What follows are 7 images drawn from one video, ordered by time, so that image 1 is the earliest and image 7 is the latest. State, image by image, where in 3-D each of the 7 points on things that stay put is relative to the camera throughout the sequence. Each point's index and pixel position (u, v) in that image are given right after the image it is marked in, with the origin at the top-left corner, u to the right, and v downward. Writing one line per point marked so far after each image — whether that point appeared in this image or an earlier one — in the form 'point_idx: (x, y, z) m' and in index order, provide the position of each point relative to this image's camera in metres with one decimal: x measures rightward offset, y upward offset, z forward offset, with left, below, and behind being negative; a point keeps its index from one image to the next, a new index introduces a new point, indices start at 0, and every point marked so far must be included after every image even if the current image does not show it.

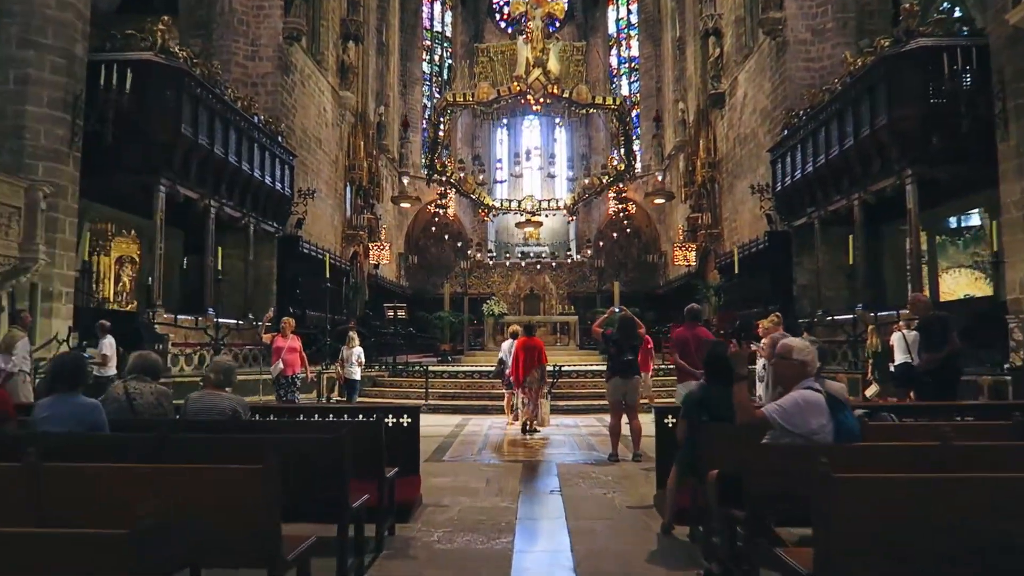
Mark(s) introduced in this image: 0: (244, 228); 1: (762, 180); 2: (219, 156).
0: (-6.0, +1.3, +16.1) m
1: (+6.4, +2.8, +18.4) m
2: (-5.5, +2.5, +13.5) m
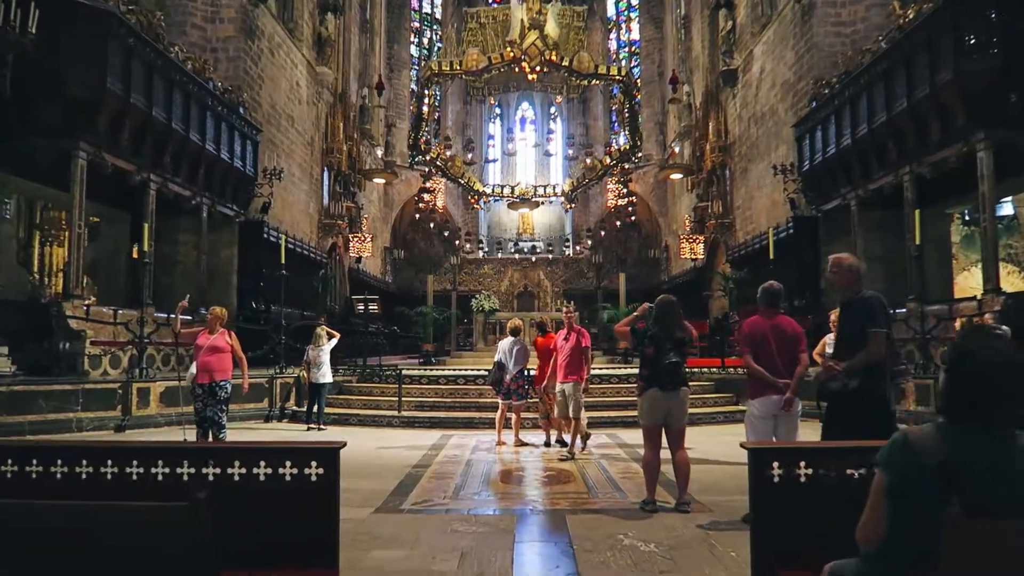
0: (-6.1, +1.5, +14.0) m
1: (+6.2, +2.9, +16.5) m
2: (-5.6, +2.7, +11.5) m
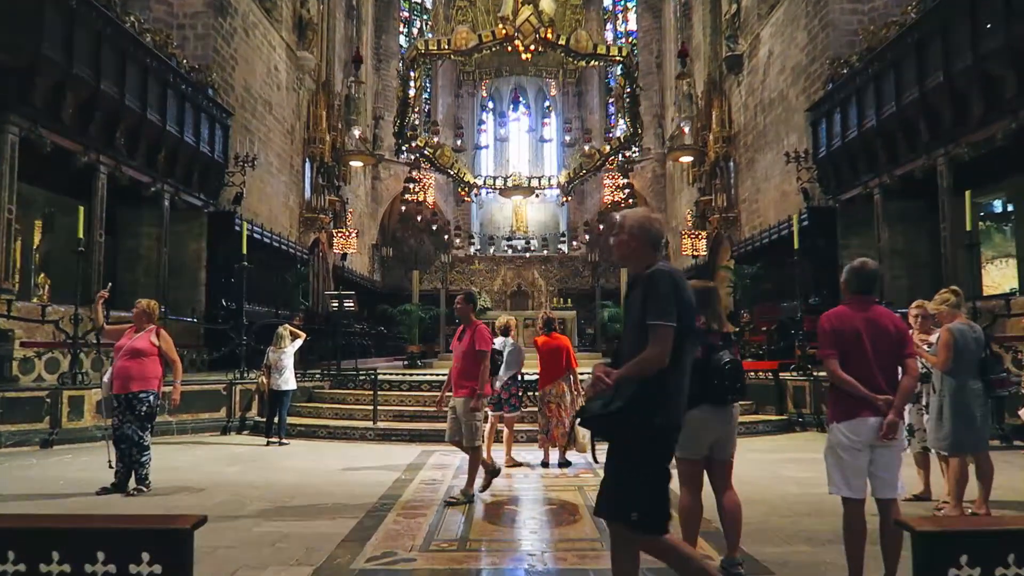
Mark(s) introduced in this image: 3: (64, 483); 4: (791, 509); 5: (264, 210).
0: (-6.3, +1.6, +12.8) m
1: (+6.1, +3.0, +15.4) m
2: (-5.7, +2.8, +10.3) m
3: (-3.6, -1.6, +5.8) m
4: (+1.7, -1.4, +4.5) m
5: (-5.8, +1.8, +16.8) m
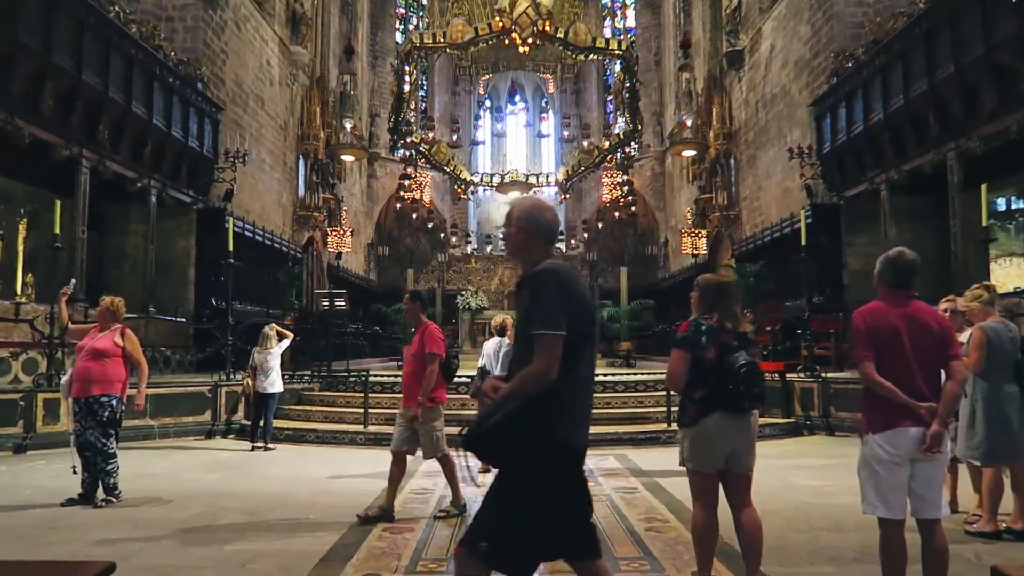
0: (-6.3, +1.6, +12.4) m
1: (+6.0, +3.0, +15.0) m
2: (-5.8, +2.8, +9.9) m
3: (-3.6, -1.5, +5.4) m
4: (+1.7, -1.4, +4.2) m
5: (-5.8, +1.8, +16.5) m
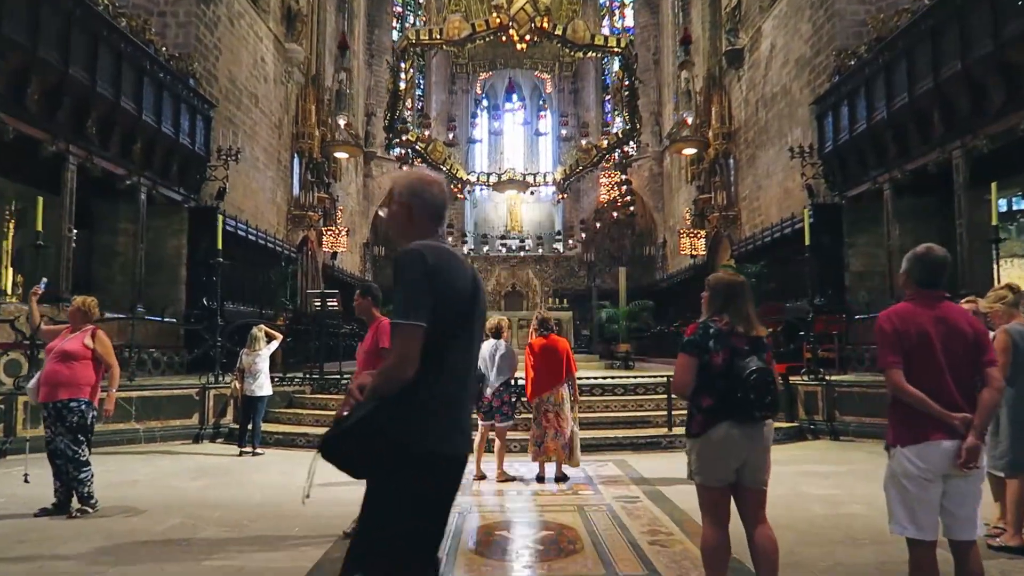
0: (-6.4, +1.6, +12.2) m
1: (+6.0, +3.0, +14.9) m
2: (-5.8, +2.8, +9.7) m
3: (-3.7, -1.5, +5.2) m
4: (+1.7, -1.4, +4.0) m
5: (-5.9, +1.8, +16.2) m
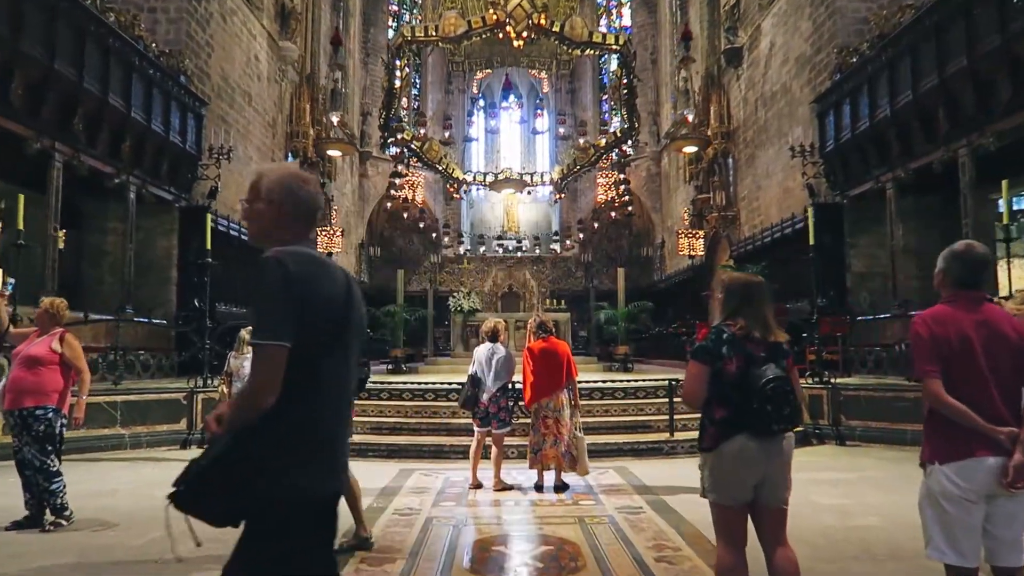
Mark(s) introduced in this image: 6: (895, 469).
0: (-6.4, +1.6, +11.9) m
1: (+5.9, +3.0, +14.7) m
2: (-5.8, +2.8, +9.4) m
3: (-3.7, -1.5, +5.0) m
4: (+1.7, -1.4, +3.7) m
5: (-6.0, +1.8, +16.0) m
6: (+3.4, -1.6, +6.3) m
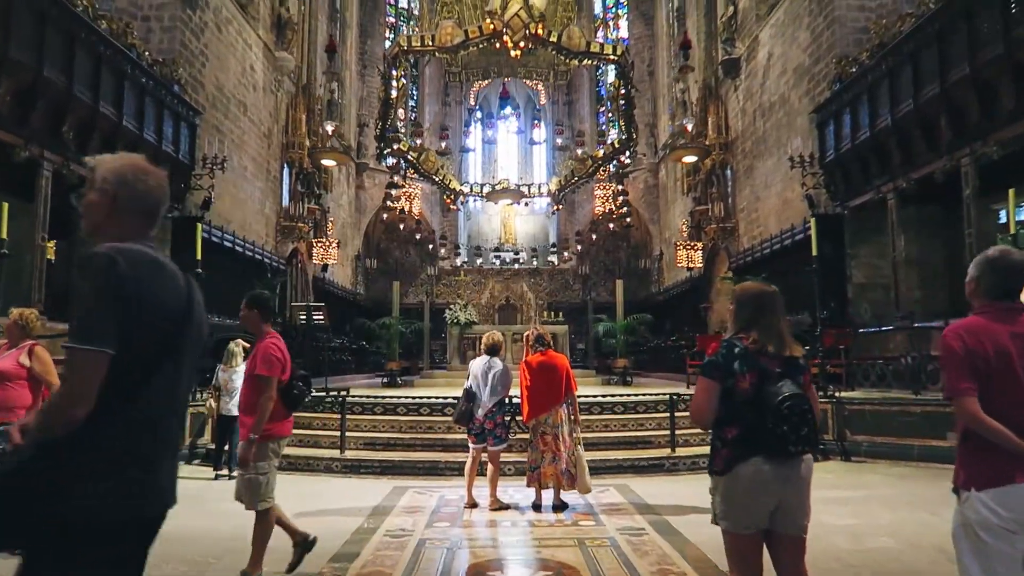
0: (-6.5, +1.4, +11.8) m
1: (+5.8, +2.8, +14.6) m
2: (-5.9, +2.6, +9.3) m
3: (-3.7, -1.6, +4.8) m
4: (+1.7, -1.4, +3.5) m
5: (-6.0, +1.6, +15.8) m
6: (+3.3, -1.7, +6.1) m
